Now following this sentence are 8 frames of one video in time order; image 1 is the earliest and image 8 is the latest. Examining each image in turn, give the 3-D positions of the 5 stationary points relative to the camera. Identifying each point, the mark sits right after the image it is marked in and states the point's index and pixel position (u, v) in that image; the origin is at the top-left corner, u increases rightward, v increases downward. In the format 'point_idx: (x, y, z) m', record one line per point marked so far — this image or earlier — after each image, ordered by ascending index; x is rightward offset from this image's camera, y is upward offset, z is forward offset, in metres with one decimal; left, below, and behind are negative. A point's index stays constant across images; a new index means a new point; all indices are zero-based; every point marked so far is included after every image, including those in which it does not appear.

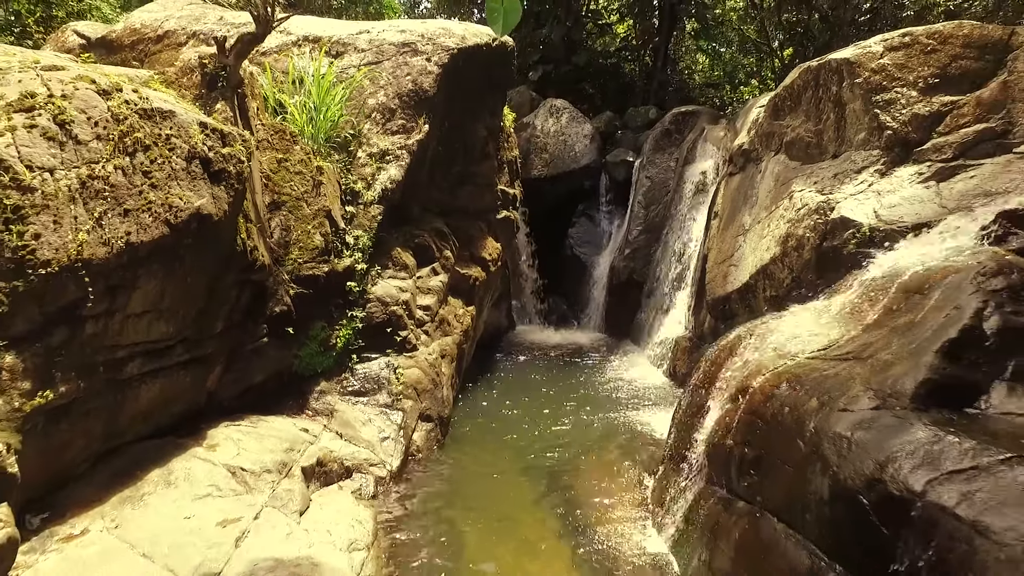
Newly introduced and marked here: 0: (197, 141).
0: (-1.9, +0.9, +3.6) m
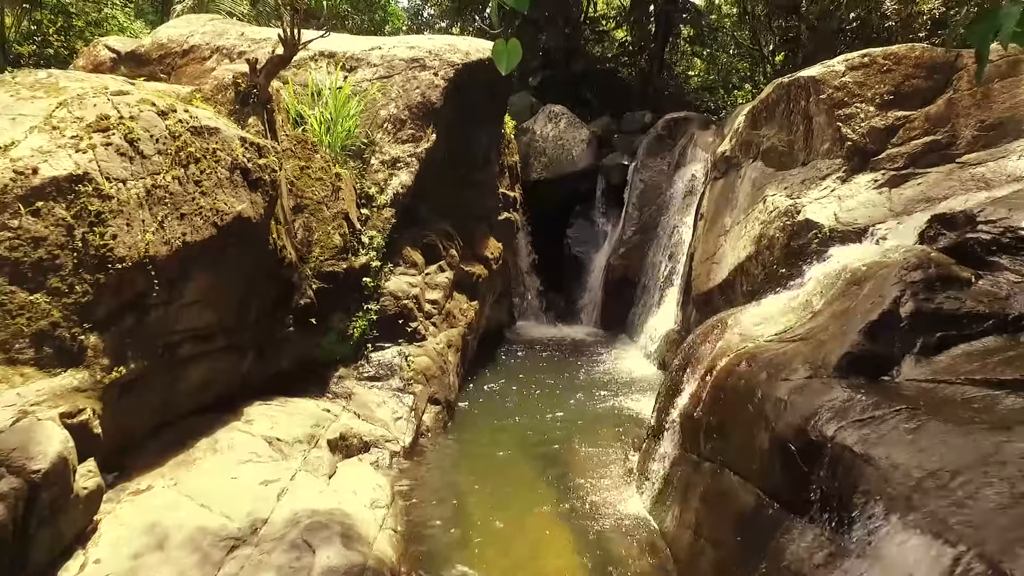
0: (-1.9, +0.9, +4.1) m
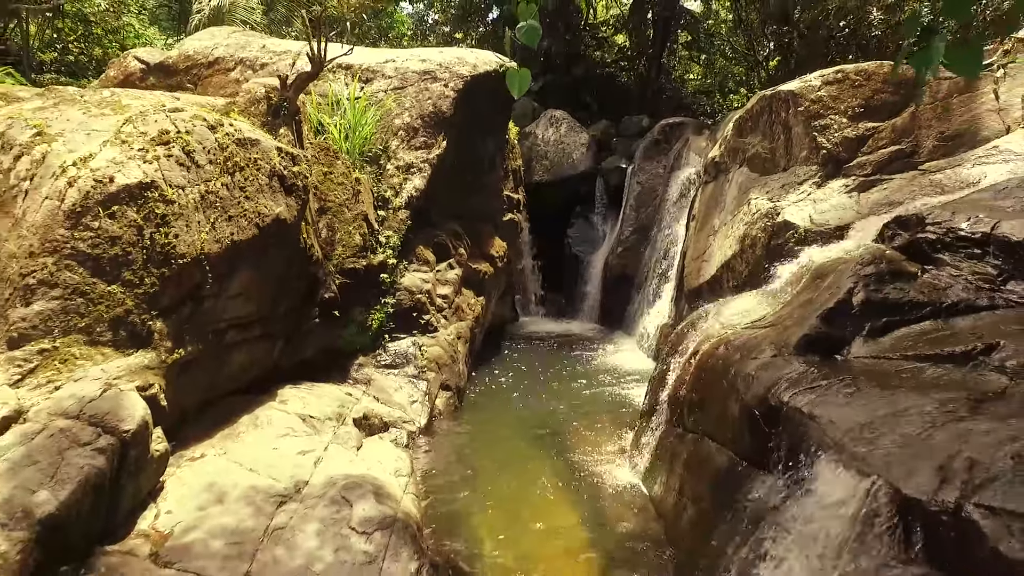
0: (-1.8, +0.9, +4.6) m
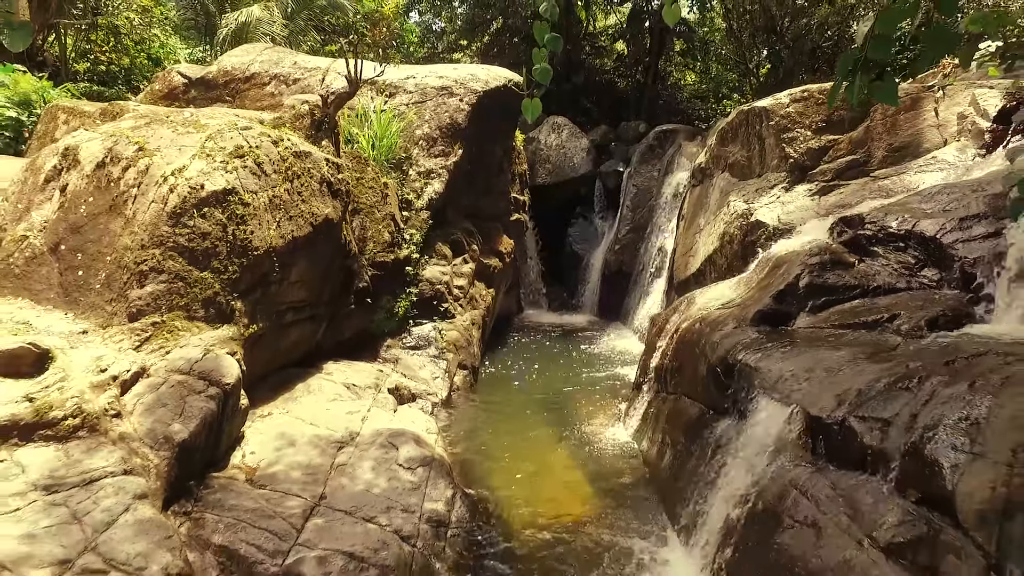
0: (-1.7, +1.0, +5.5) m
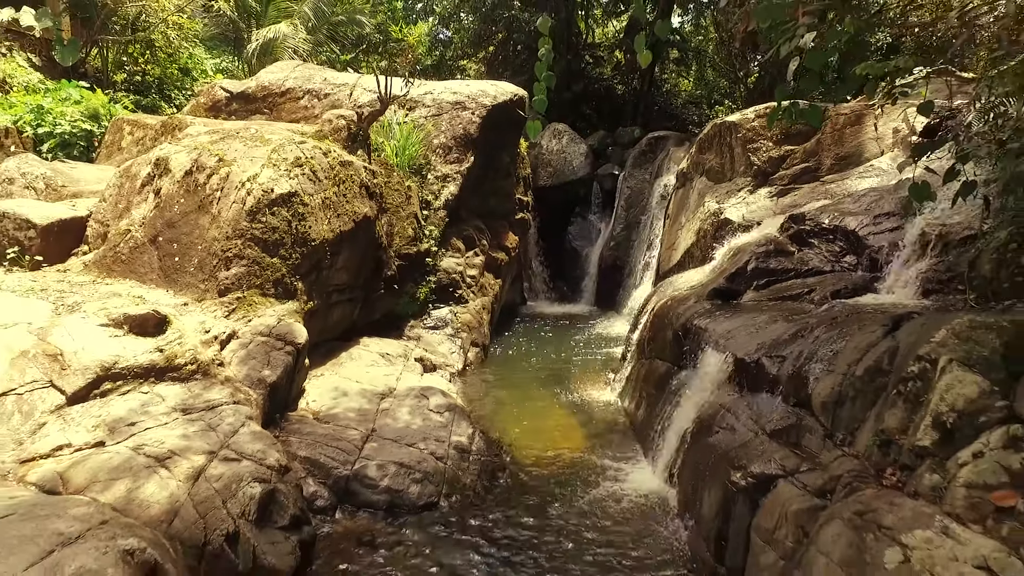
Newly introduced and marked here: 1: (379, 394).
0: (-1.6, +1.2, +6.6) m
1: (-1.2, -0.9, +5.4) m
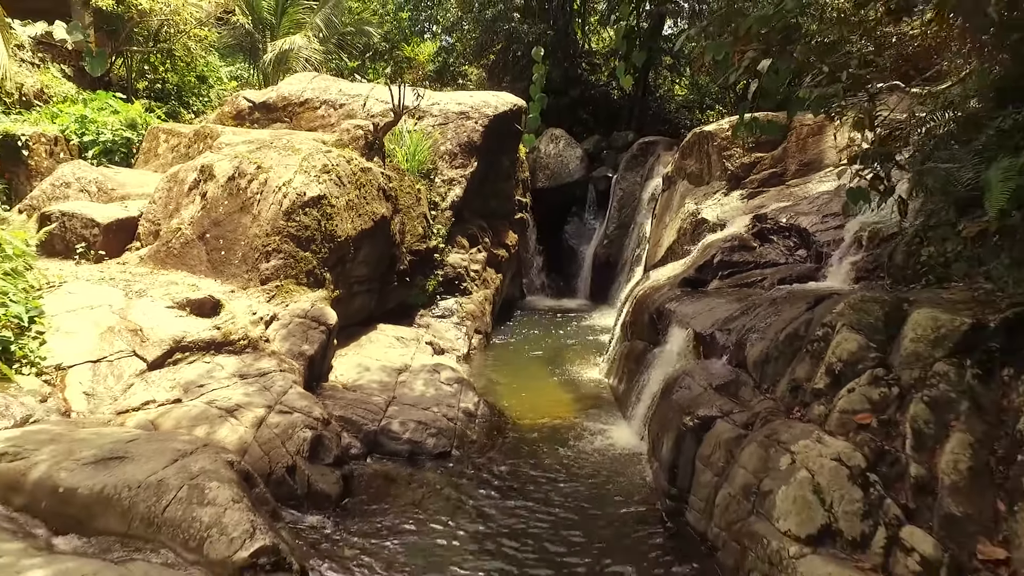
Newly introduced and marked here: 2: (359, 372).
0: (-1.6, +1.3, +7.5) m
1: (-1.2, -0.8, +6.3) m
2: (-1.5, -0.8, +6.1) m
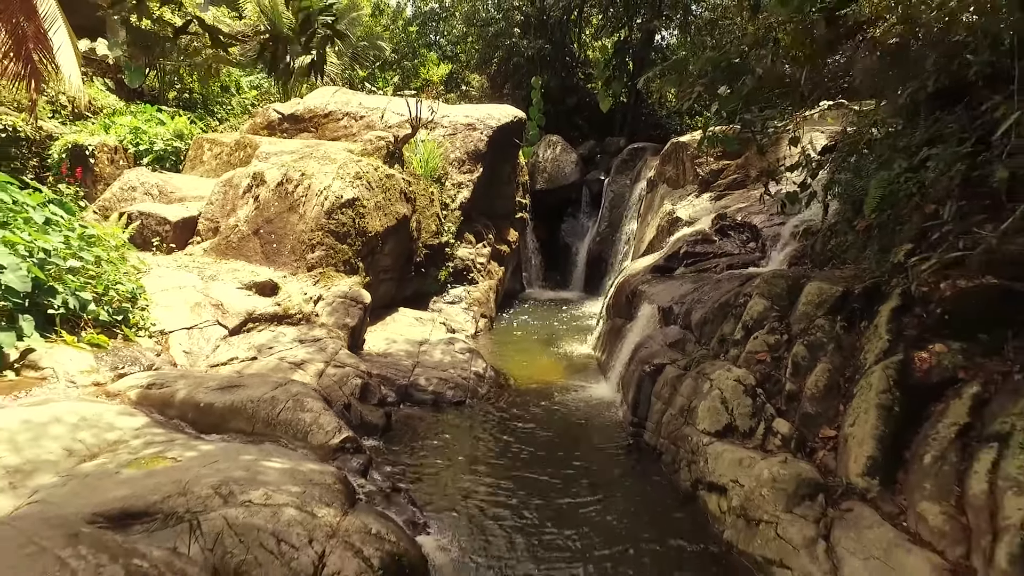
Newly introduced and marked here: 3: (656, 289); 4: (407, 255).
0: (-1.6, +1.5, +8.8) m
1: (-1.2, -0.7, +7.6) m
2: (-1.5, -0.7, +7.4) m
3: (+1.6, 0.0, +6.6) m
4: (-1.6, +0.5, +9.1) m
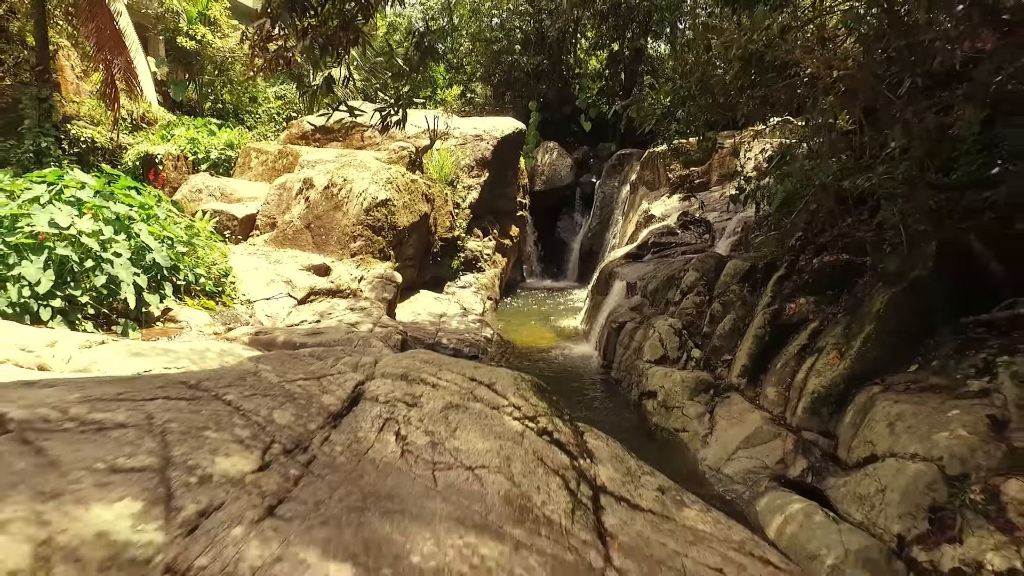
0: (-1.6, +1.7, +10.6) m
1: (-1.1, -0.4, +9.4) m
2: (-1.5, -0.4, +9.3) m
3: (+1.6, +0.2, +8.4) m
4: (-1.6, +0.7, +11.0) m
